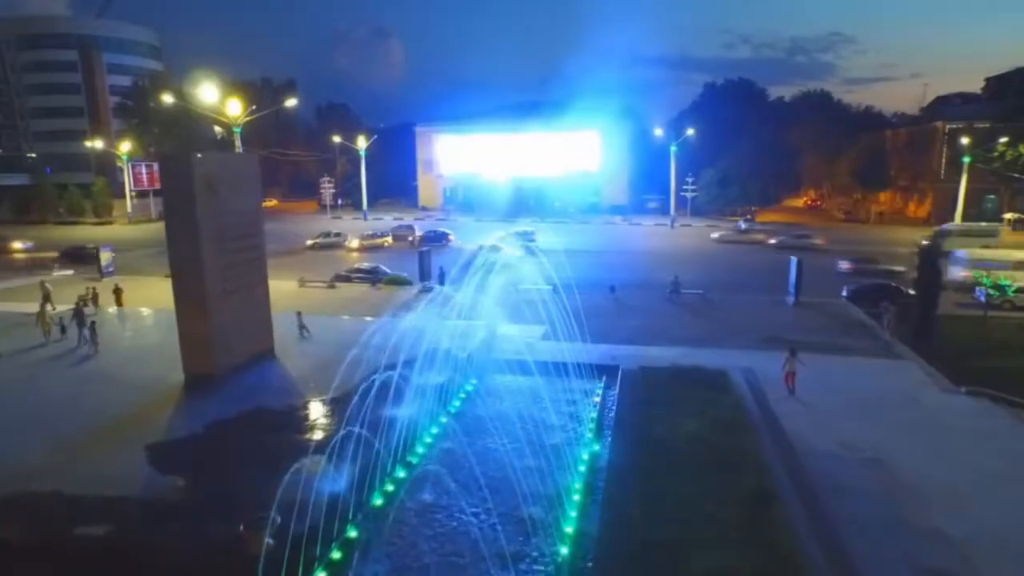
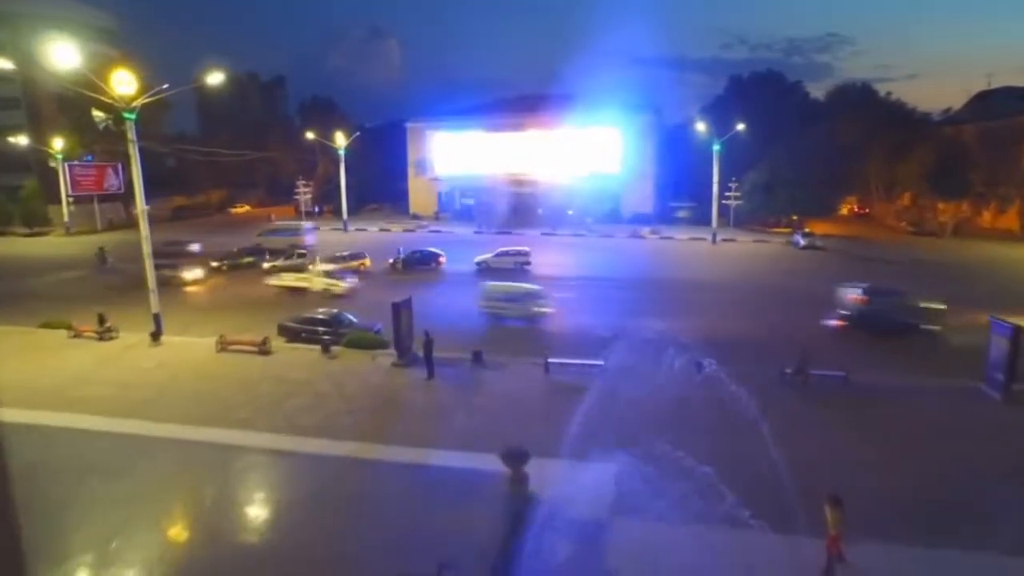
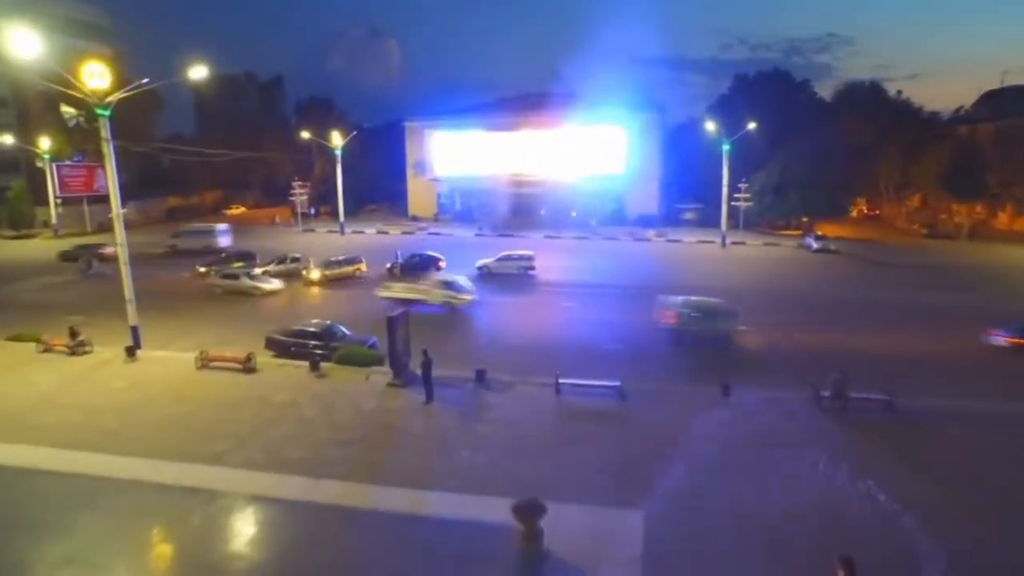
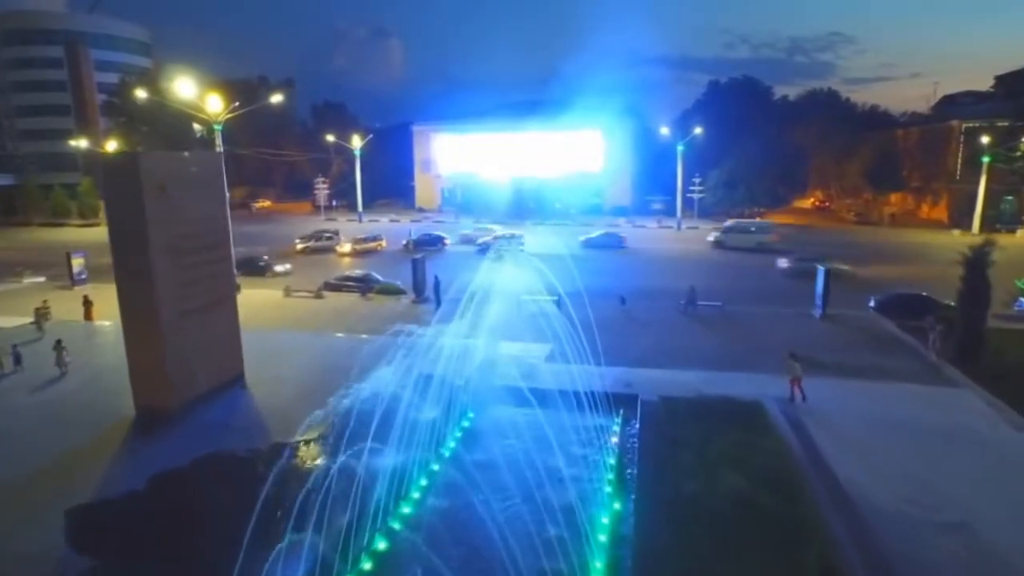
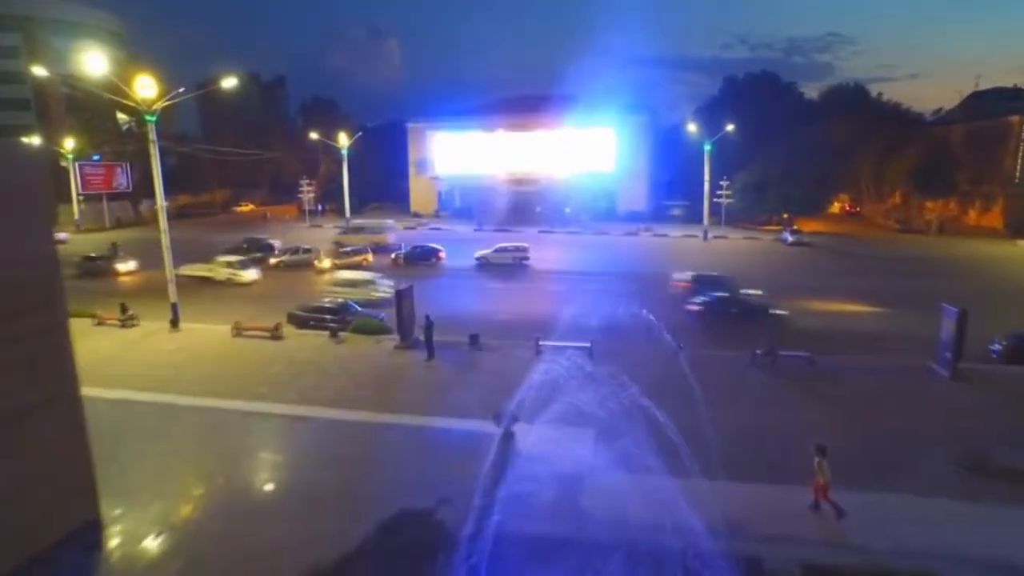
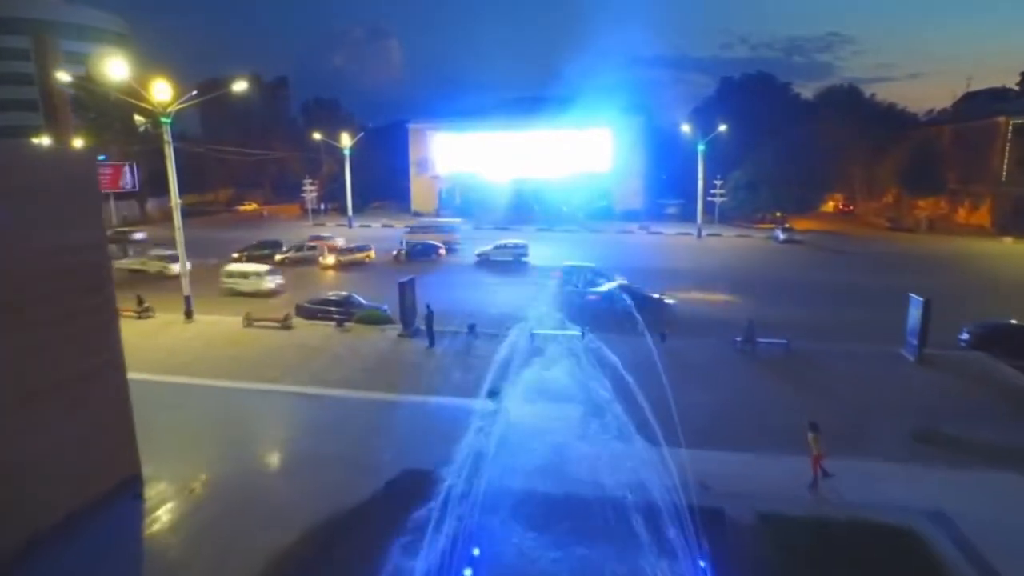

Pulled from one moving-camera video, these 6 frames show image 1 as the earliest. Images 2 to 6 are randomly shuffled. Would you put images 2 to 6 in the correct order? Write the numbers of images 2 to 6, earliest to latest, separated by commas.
4, 6, 5, 2, 3
